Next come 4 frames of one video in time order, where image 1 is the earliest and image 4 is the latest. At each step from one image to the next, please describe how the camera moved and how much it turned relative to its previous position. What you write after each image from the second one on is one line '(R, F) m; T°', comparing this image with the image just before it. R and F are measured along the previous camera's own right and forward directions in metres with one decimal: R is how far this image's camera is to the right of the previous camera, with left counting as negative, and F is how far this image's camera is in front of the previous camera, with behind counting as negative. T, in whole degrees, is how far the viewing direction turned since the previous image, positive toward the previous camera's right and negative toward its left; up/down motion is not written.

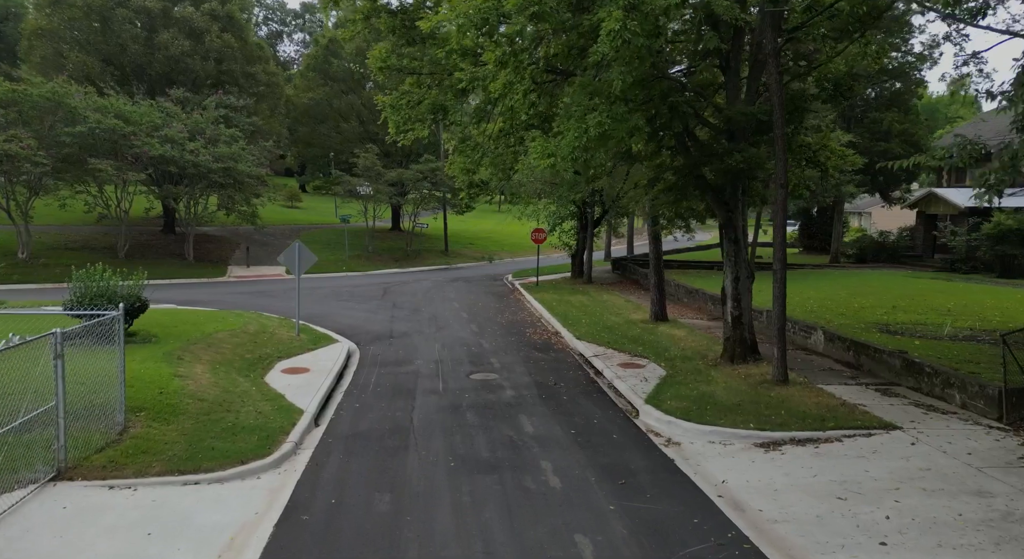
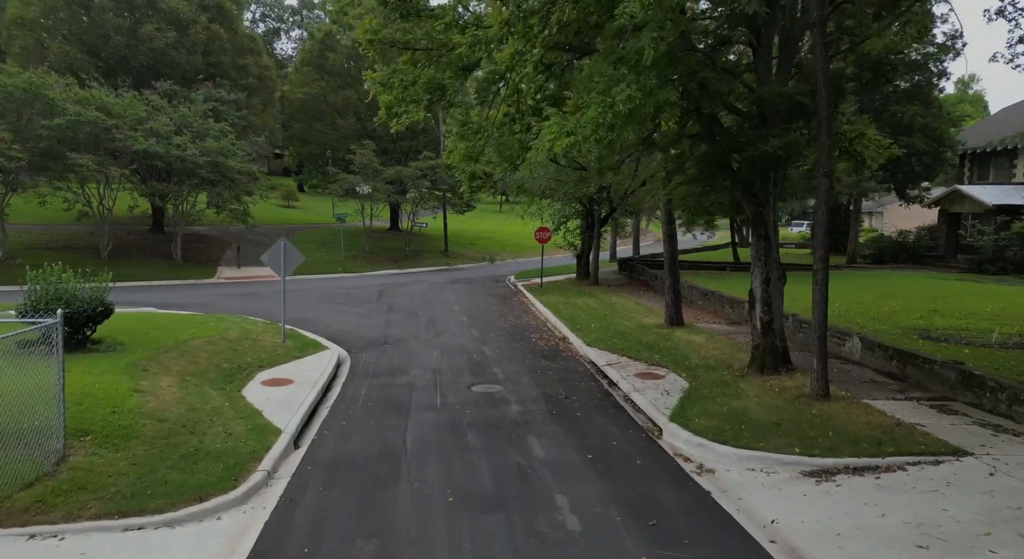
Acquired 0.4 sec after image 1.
(-0.1, +1.3) m; 0°
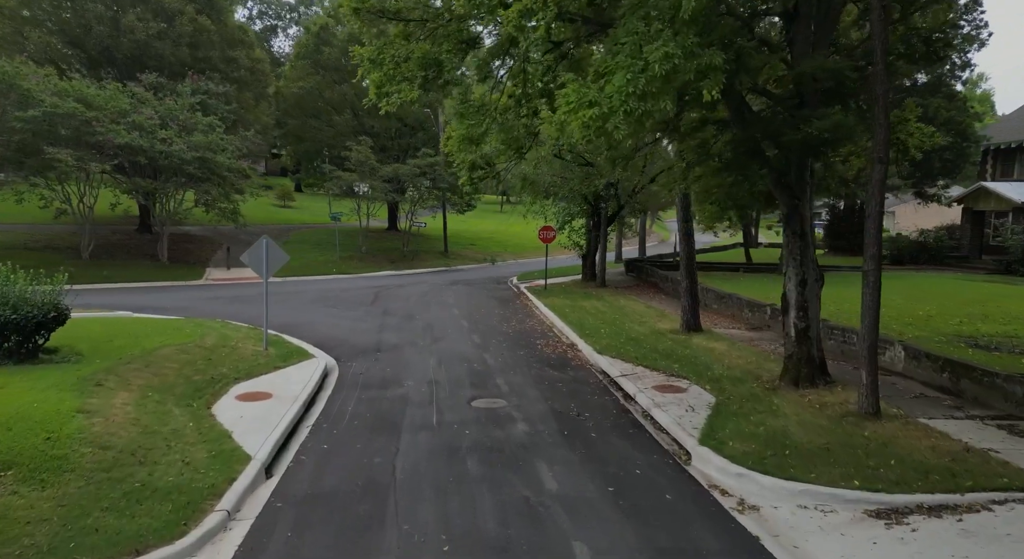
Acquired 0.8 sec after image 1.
(-0.1, +1.3) m; 0°
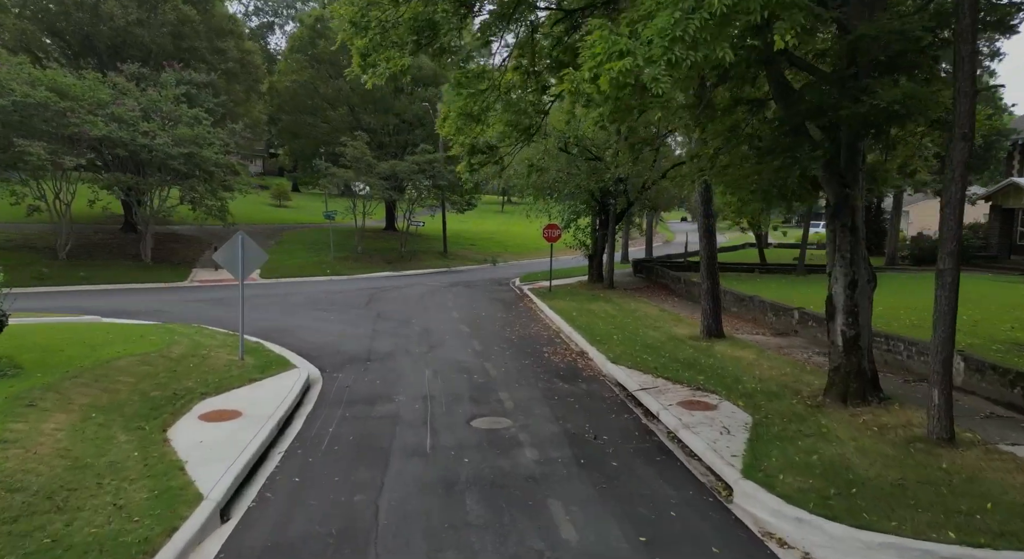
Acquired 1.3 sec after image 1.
(-0.1, +1.4) m; 0°
